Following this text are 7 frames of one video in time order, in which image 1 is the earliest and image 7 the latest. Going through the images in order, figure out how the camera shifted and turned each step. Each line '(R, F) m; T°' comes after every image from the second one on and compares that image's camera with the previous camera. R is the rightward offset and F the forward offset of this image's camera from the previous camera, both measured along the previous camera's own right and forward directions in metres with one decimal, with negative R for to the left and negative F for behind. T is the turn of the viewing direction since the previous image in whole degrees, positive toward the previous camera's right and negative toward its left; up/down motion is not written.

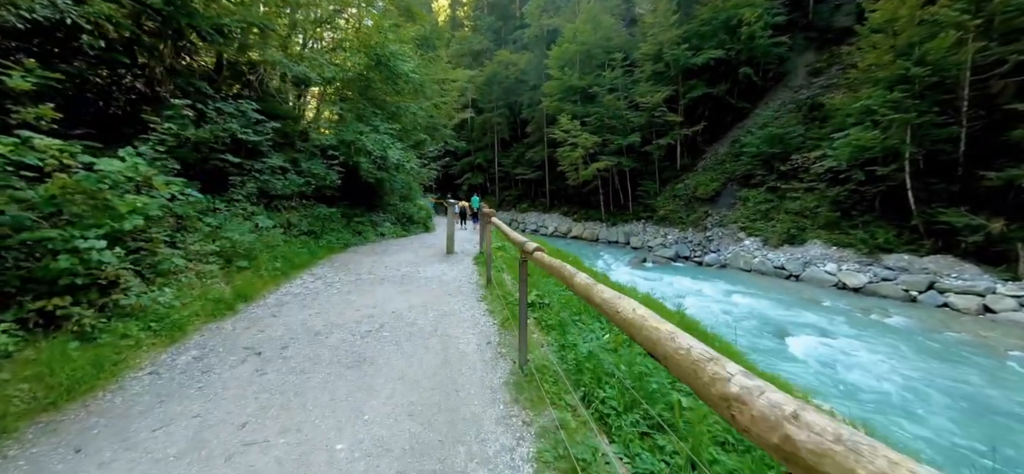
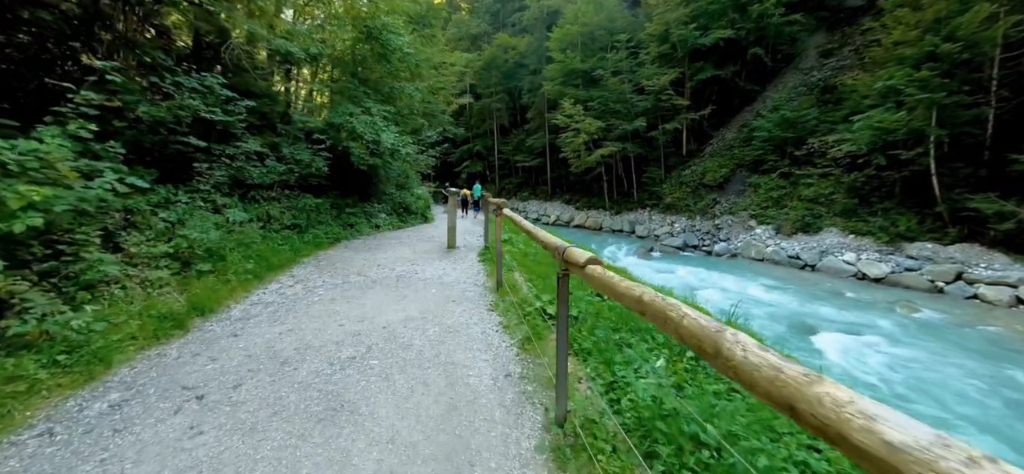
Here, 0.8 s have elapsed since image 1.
(-0.2, +0.9) m; 0°
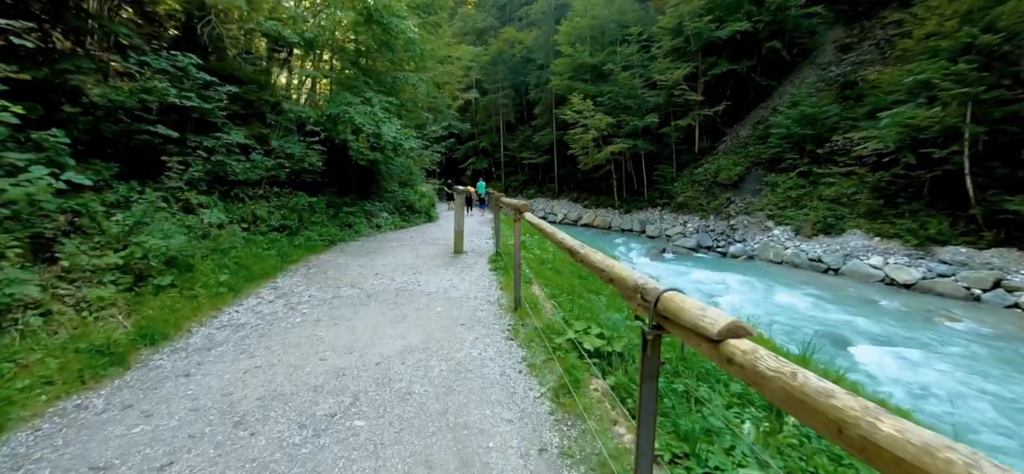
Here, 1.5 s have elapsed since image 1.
(-0.2, +0.8) m; 0°
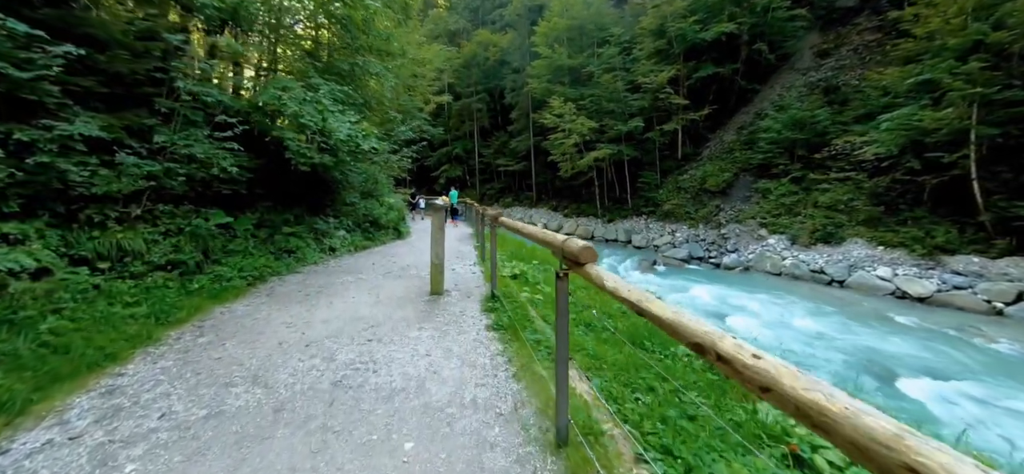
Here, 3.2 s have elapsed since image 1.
(-0.4, +2.0) m; +4°
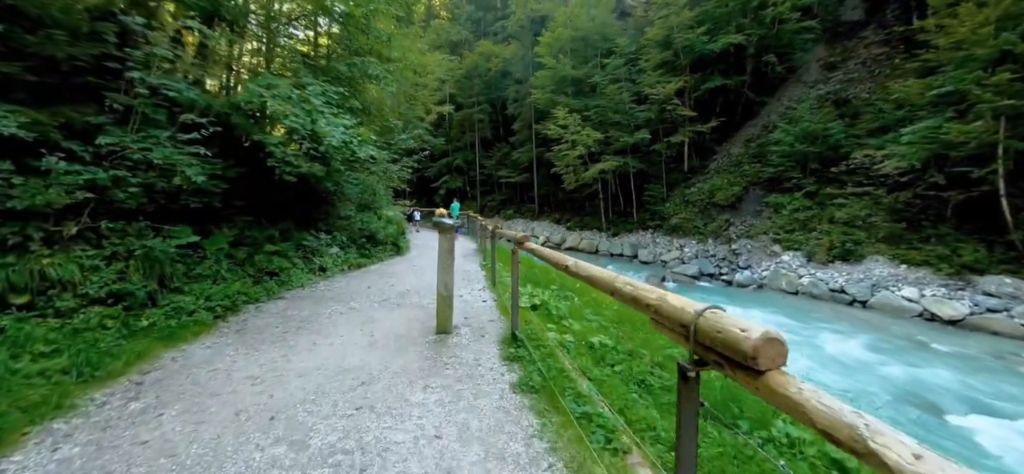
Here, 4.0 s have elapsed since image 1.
(-0.3, +0.9) m; 0°
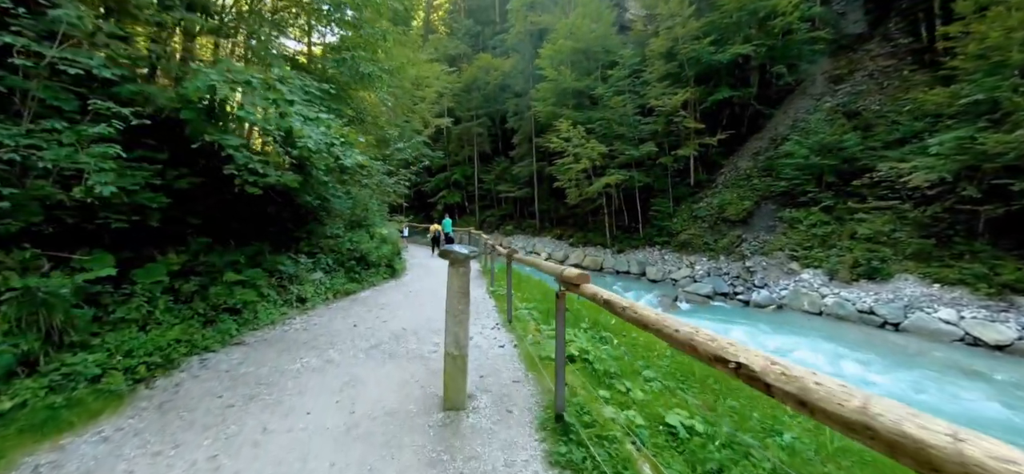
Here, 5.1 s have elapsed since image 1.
(-0.3, +1.2) m; +1°
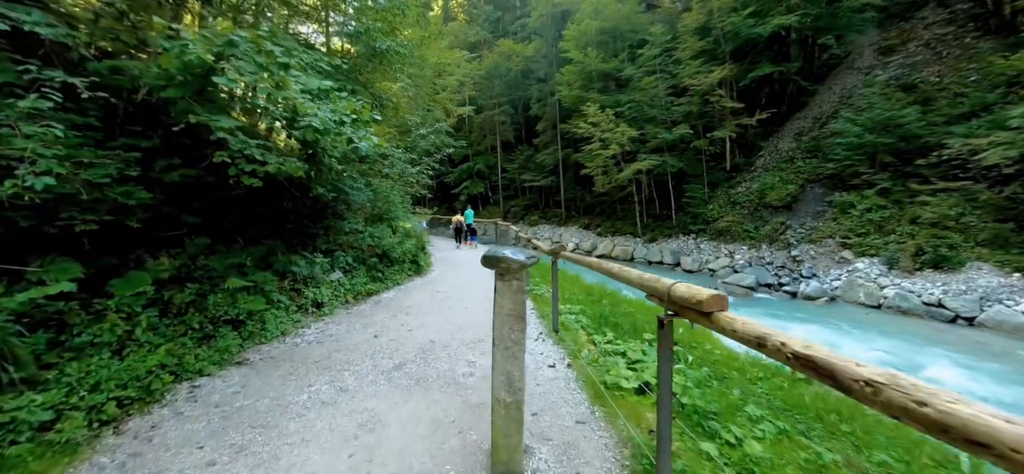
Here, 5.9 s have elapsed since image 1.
(-0.3, +0.9) m; -3°
